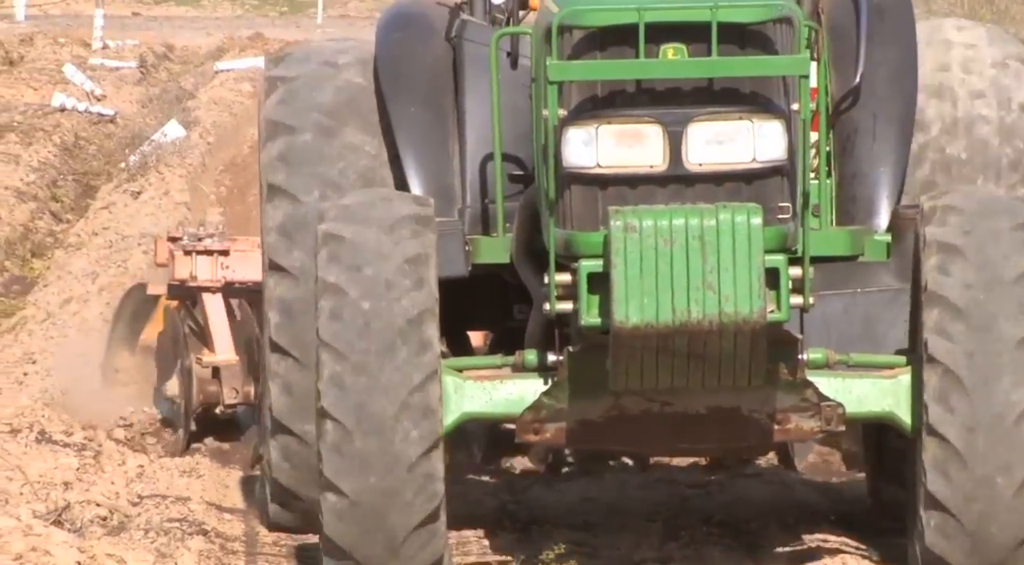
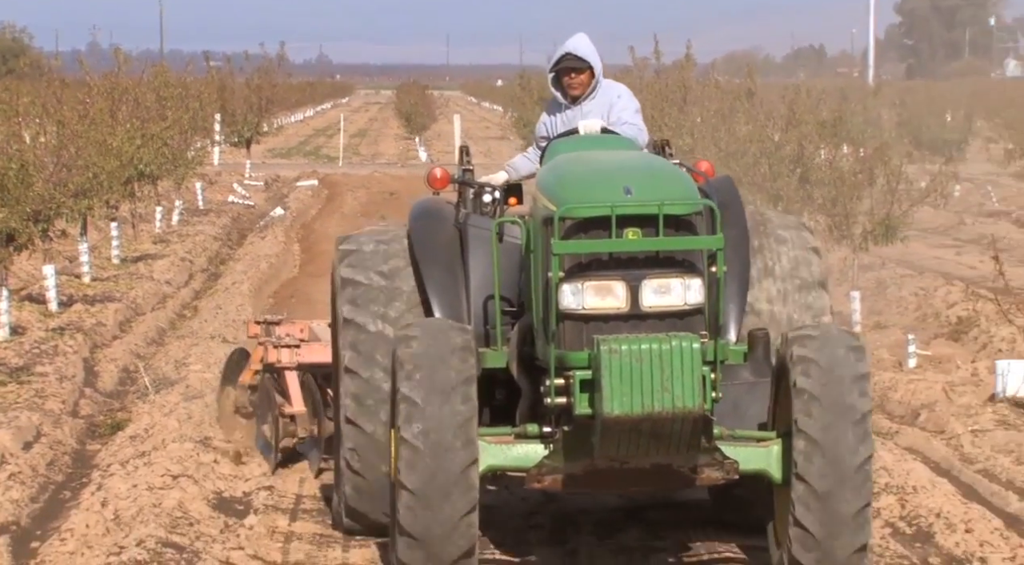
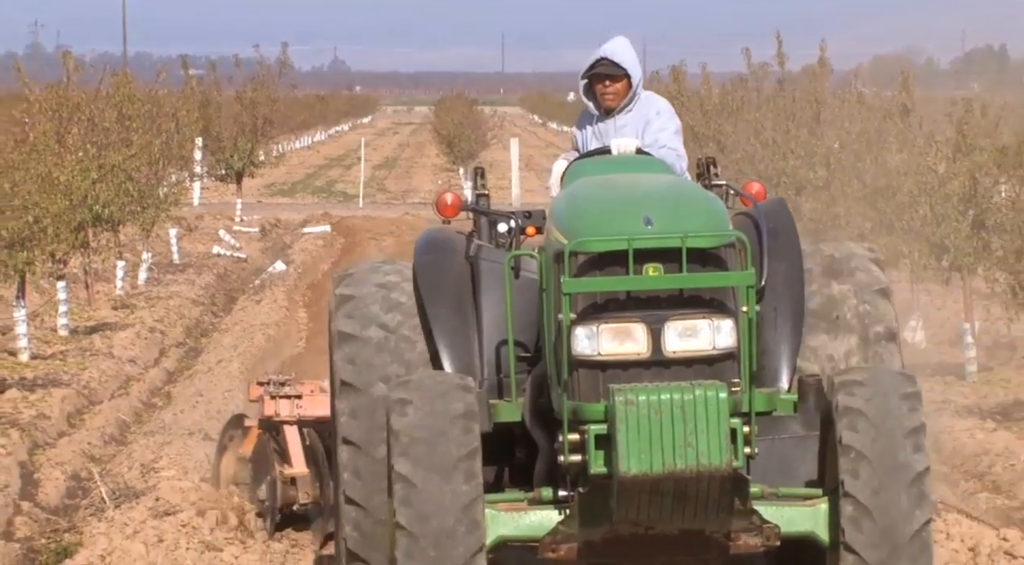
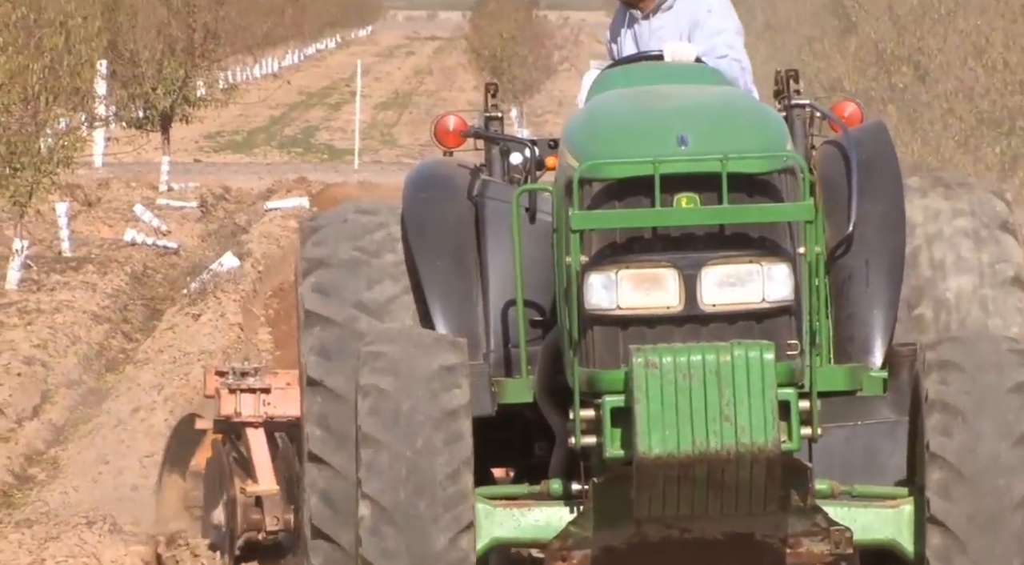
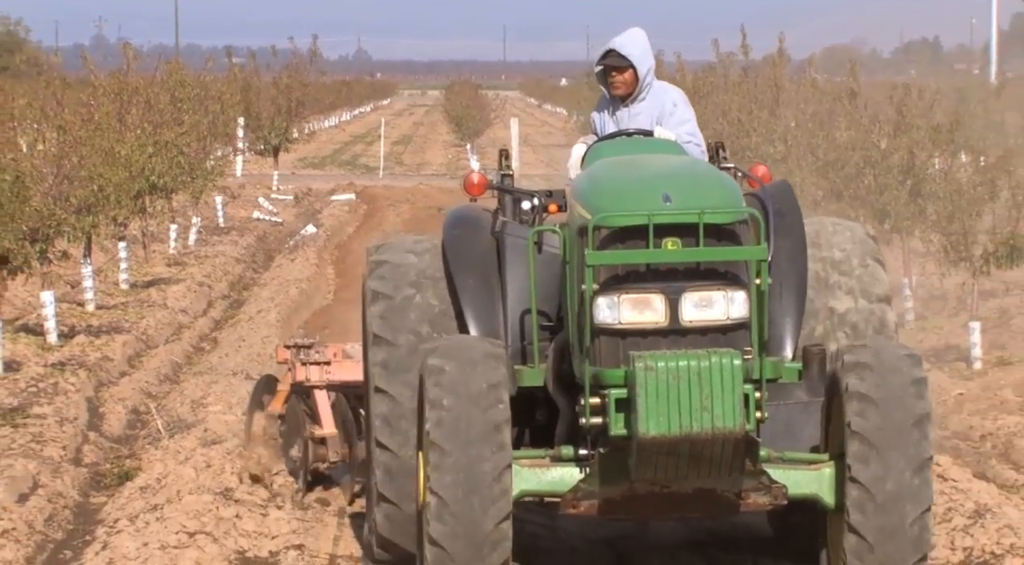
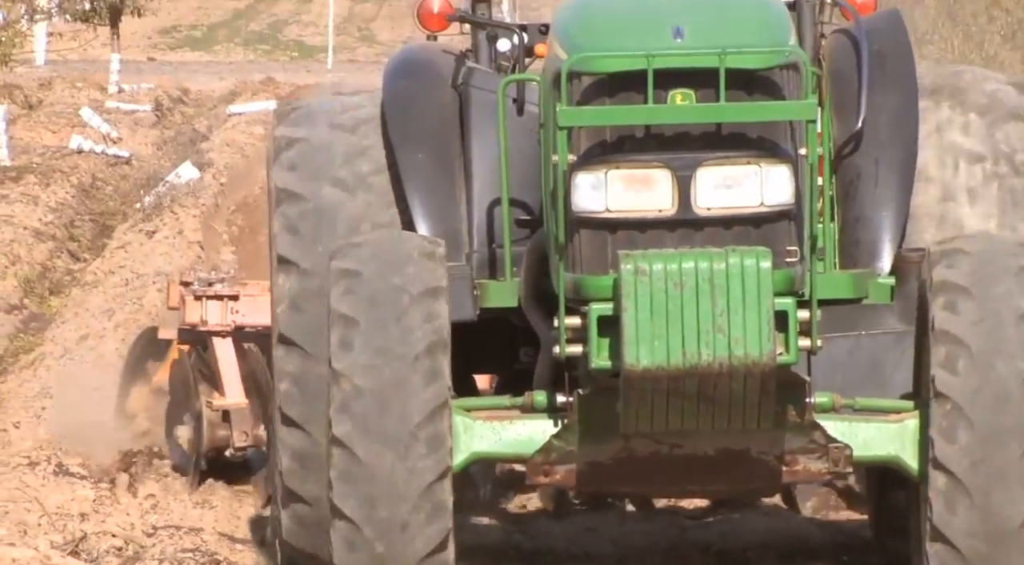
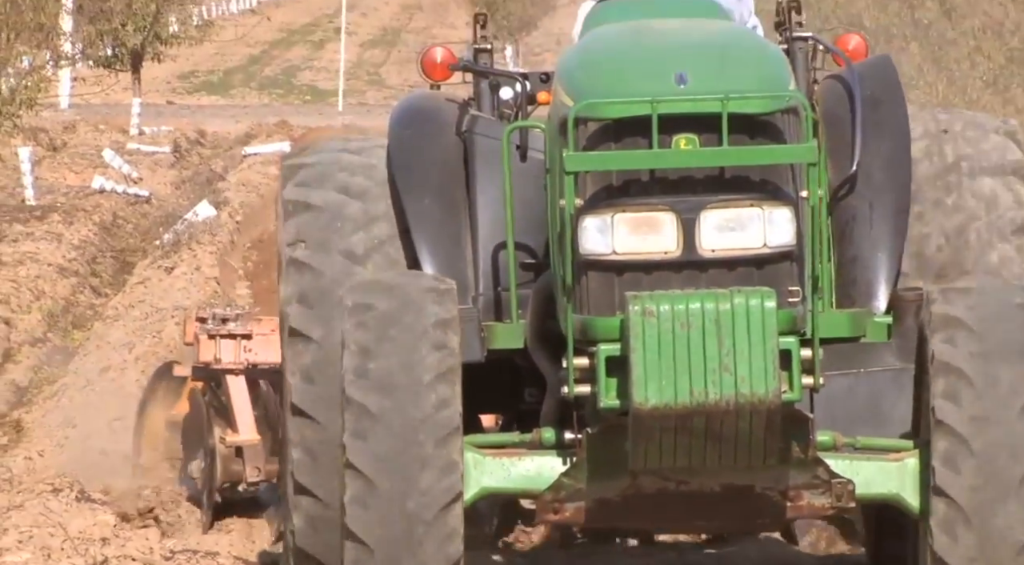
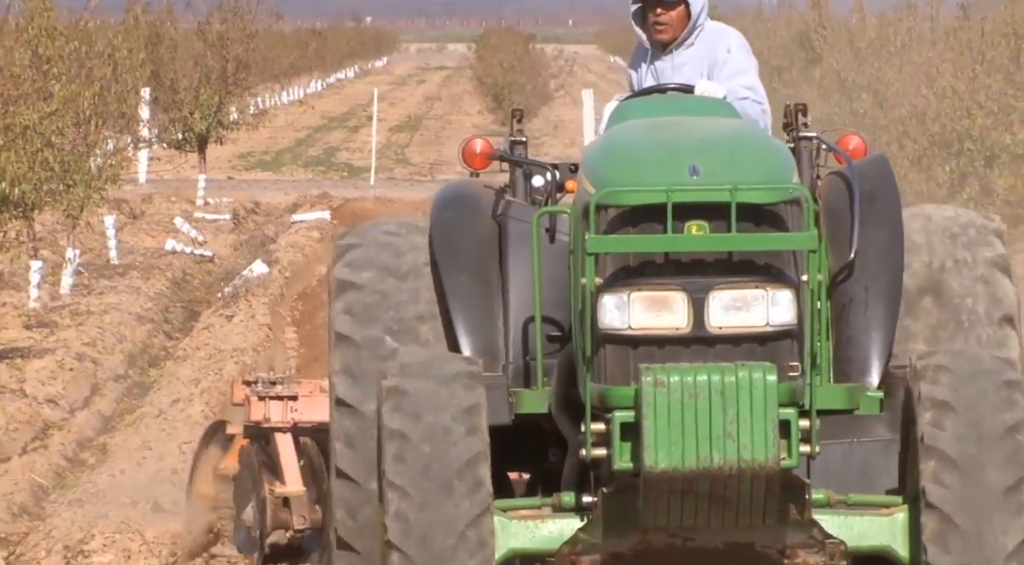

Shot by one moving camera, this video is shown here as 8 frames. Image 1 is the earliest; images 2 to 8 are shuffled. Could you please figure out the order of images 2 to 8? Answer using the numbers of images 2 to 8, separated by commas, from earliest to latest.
6, 7, 4, 8, 3, 5, 2
